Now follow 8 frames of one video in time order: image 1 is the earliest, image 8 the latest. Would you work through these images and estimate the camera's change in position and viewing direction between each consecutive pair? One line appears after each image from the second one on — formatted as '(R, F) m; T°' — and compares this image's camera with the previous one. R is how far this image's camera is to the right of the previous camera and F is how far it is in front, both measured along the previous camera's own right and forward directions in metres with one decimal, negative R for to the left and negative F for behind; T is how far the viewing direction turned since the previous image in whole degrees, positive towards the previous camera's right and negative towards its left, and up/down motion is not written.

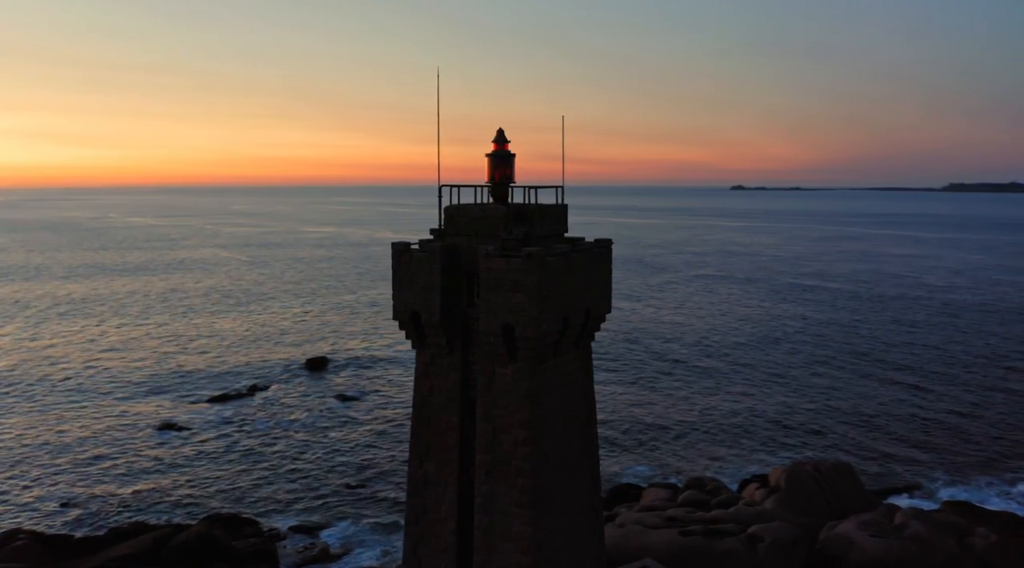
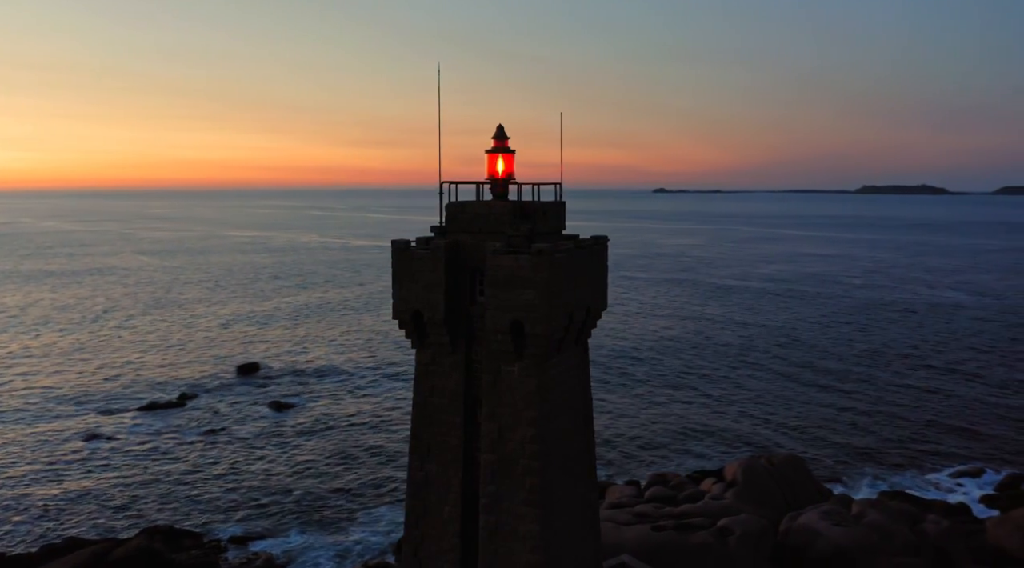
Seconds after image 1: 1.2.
(-1.3, +0.2) m; +5°
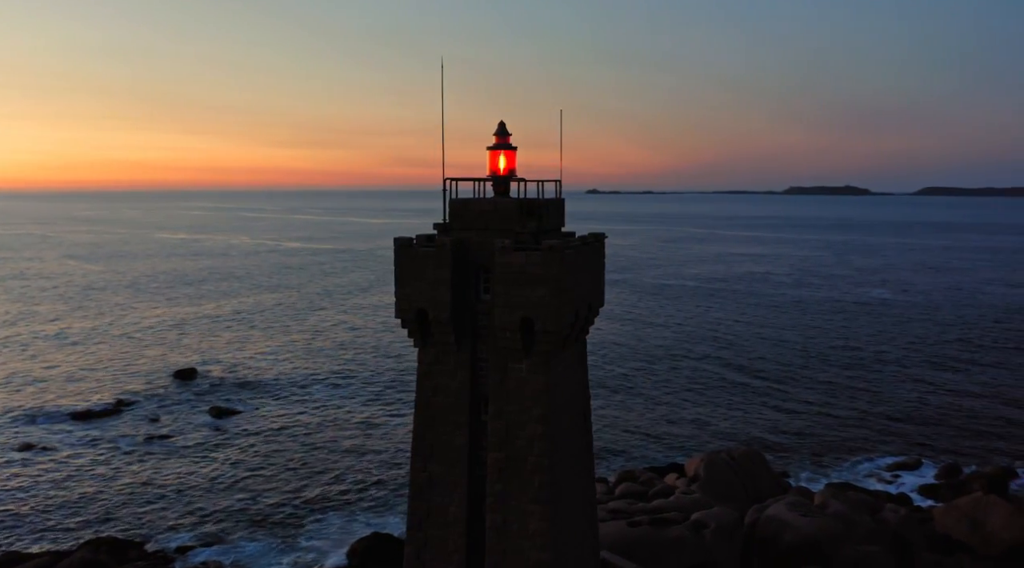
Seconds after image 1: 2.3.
(-1.2, +0.1) m; +5°
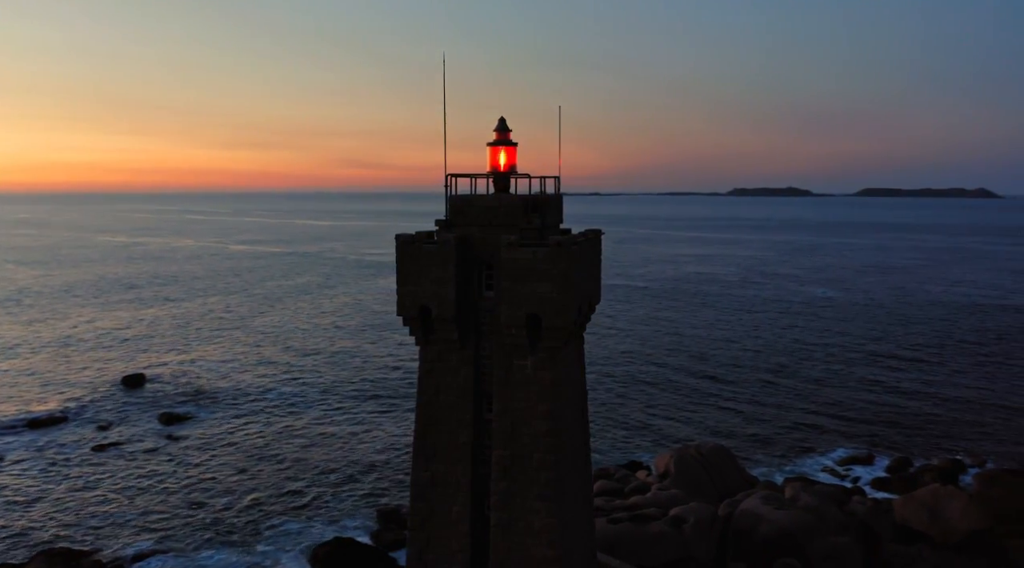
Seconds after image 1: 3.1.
(-0.9, +0.1) m; +4°
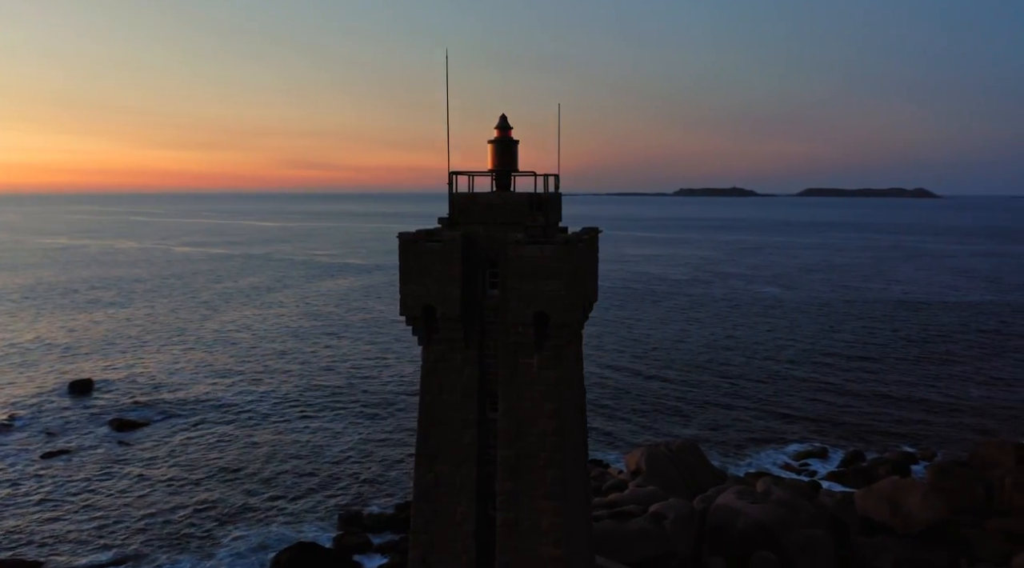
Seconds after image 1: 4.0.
(-0.9, +0.1) m; +4°
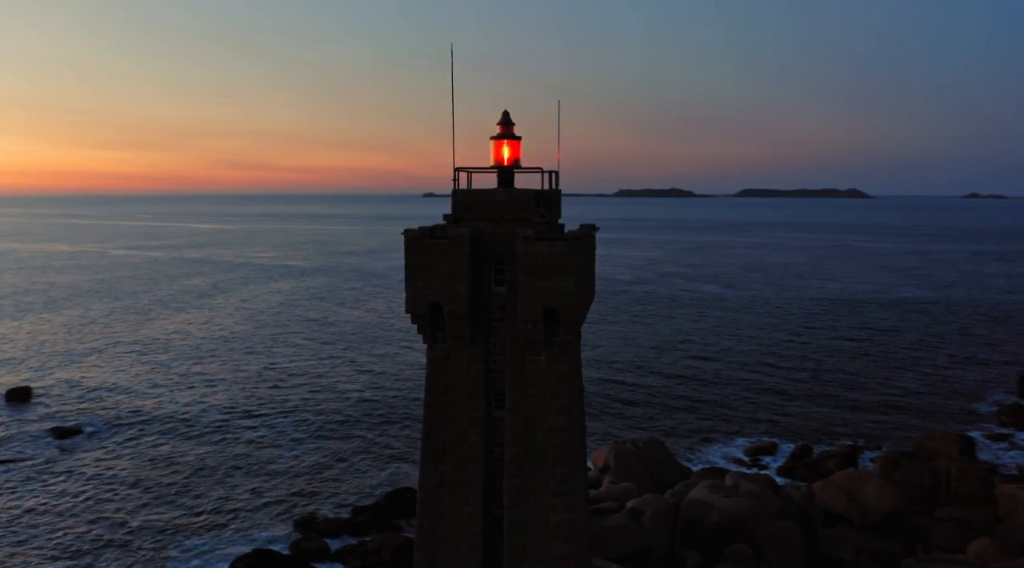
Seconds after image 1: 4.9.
(-1.0, +0.1) m; +4°
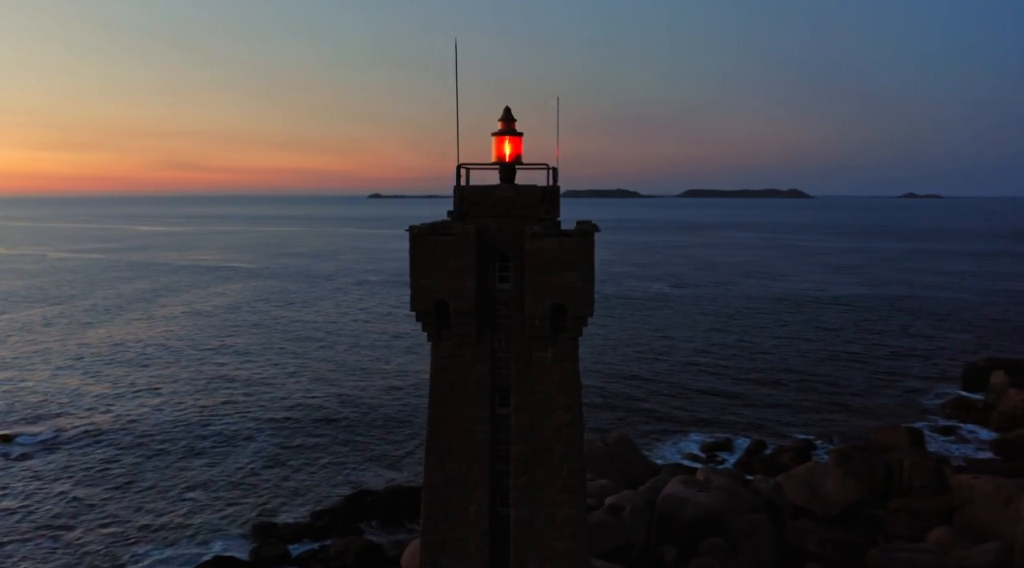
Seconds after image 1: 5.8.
(-0.9, +0.1) m; +4°
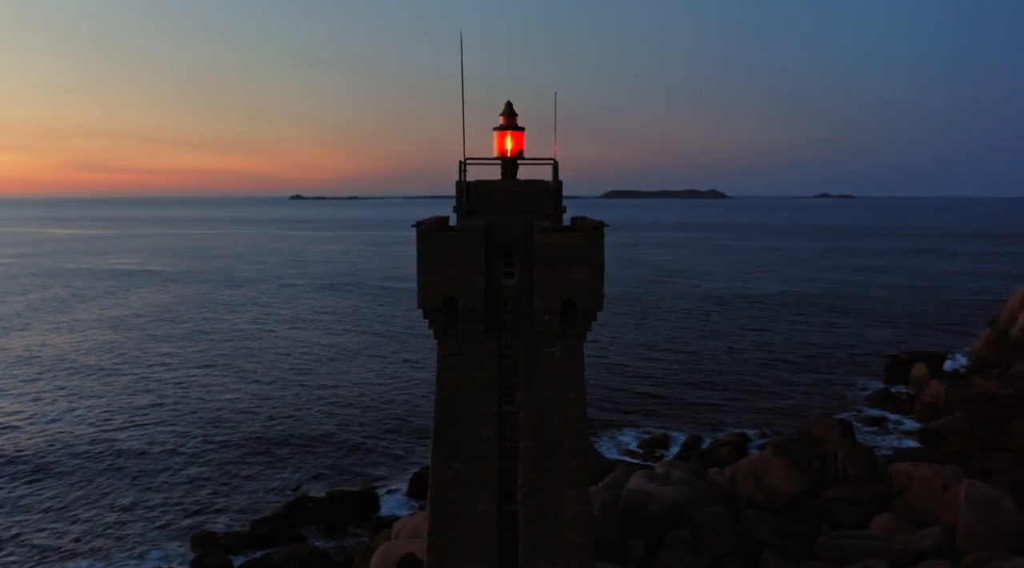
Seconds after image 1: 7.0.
(-1.3, +0.1) m; +5°
